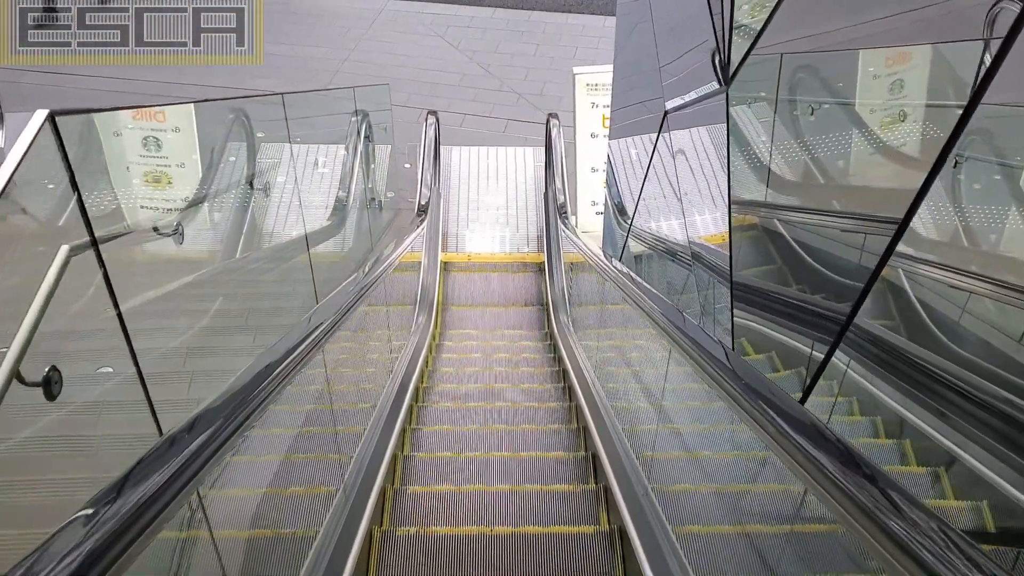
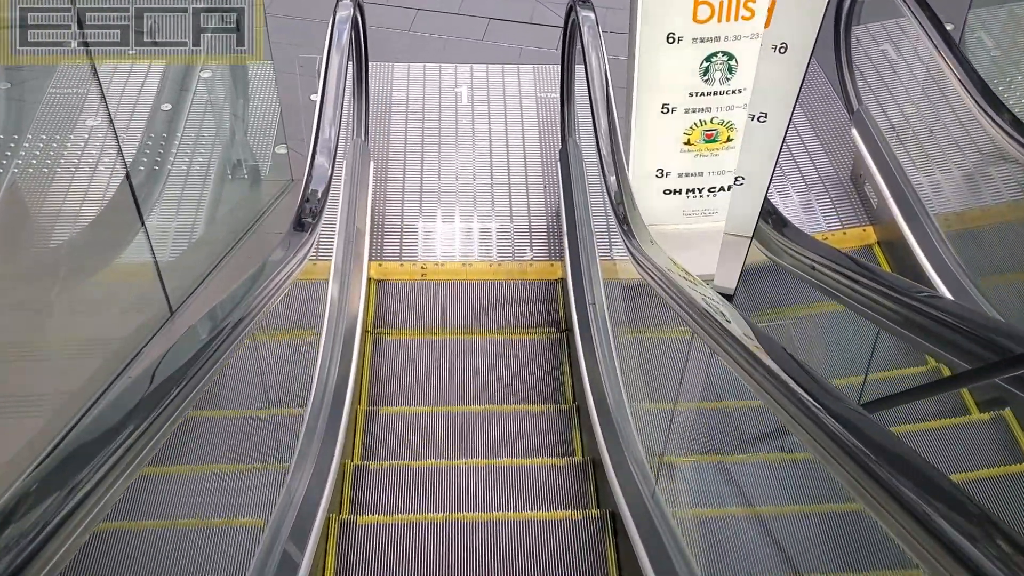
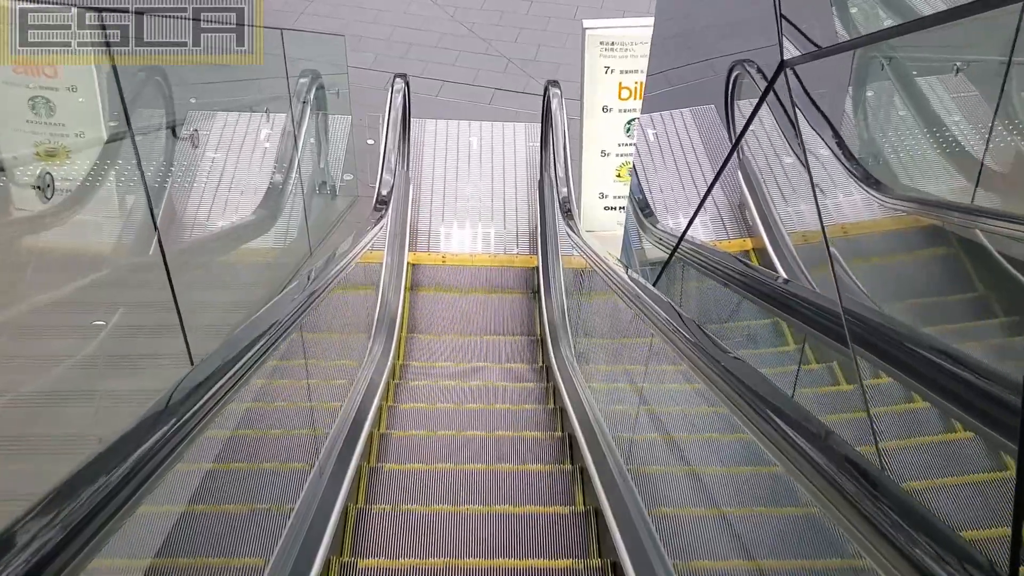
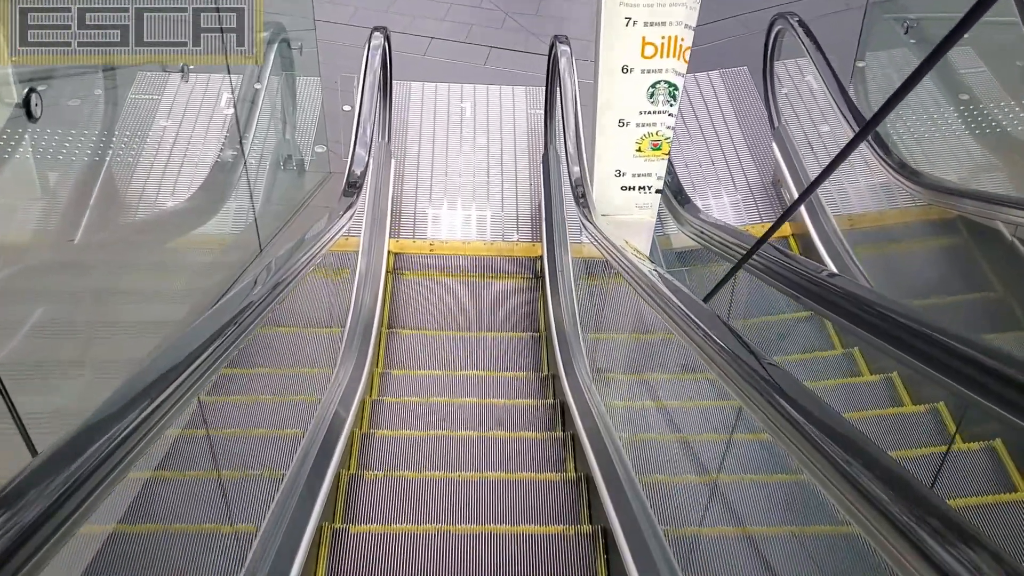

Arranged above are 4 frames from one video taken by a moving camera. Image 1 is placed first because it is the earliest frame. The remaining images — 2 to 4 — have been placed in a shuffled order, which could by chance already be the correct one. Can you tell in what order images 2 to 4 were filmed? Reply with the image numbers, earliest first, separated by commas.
3, 4, 2
